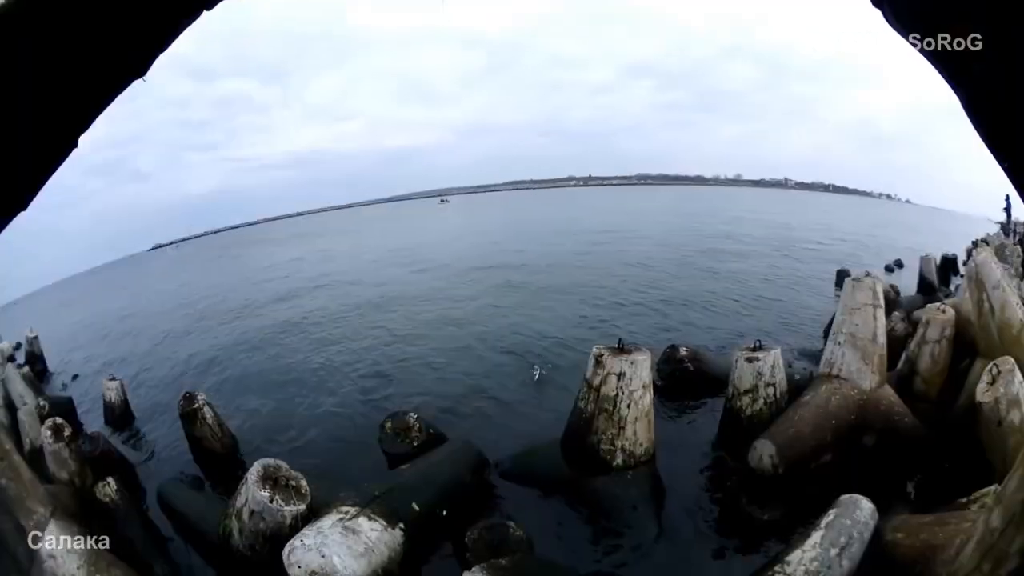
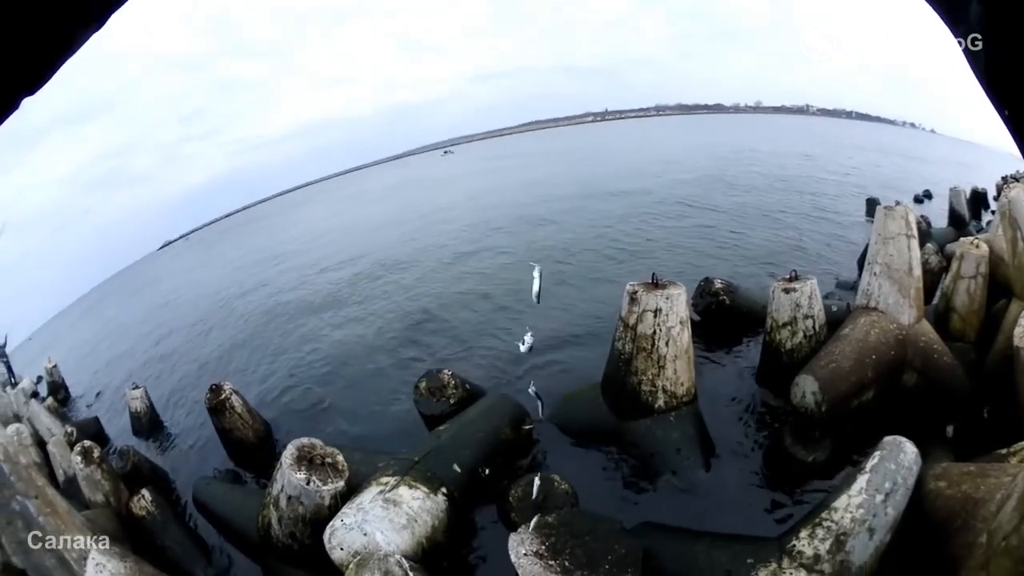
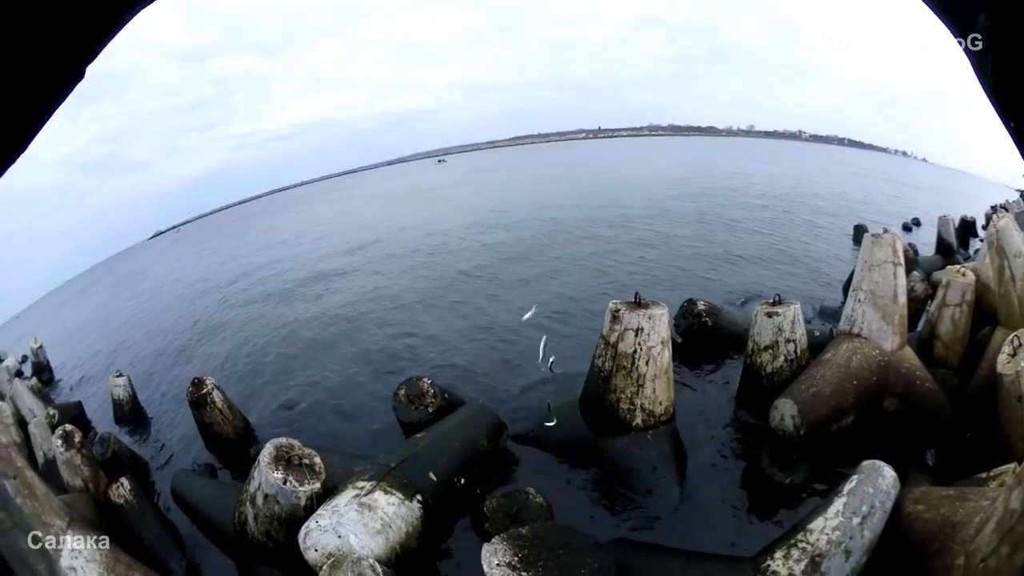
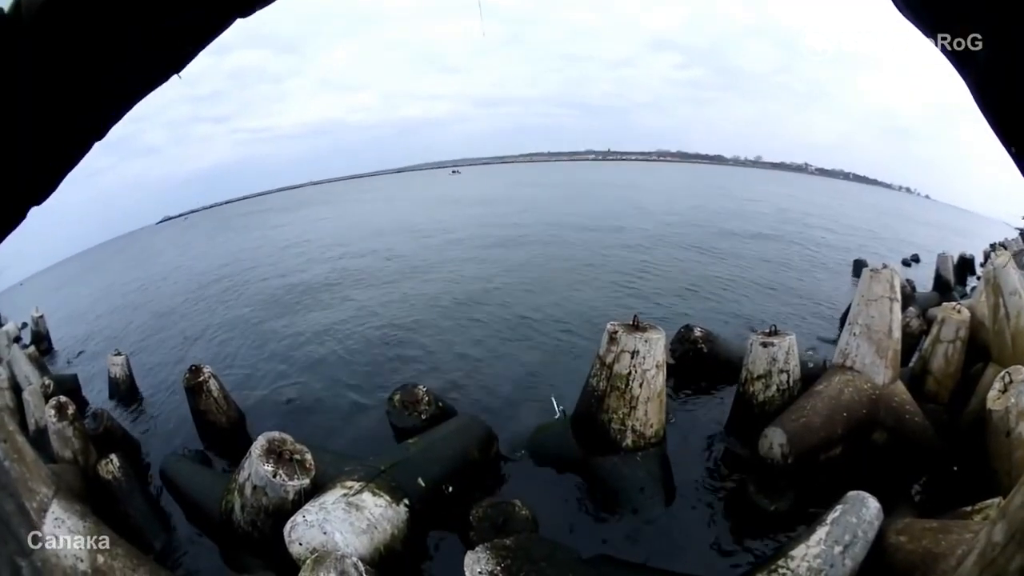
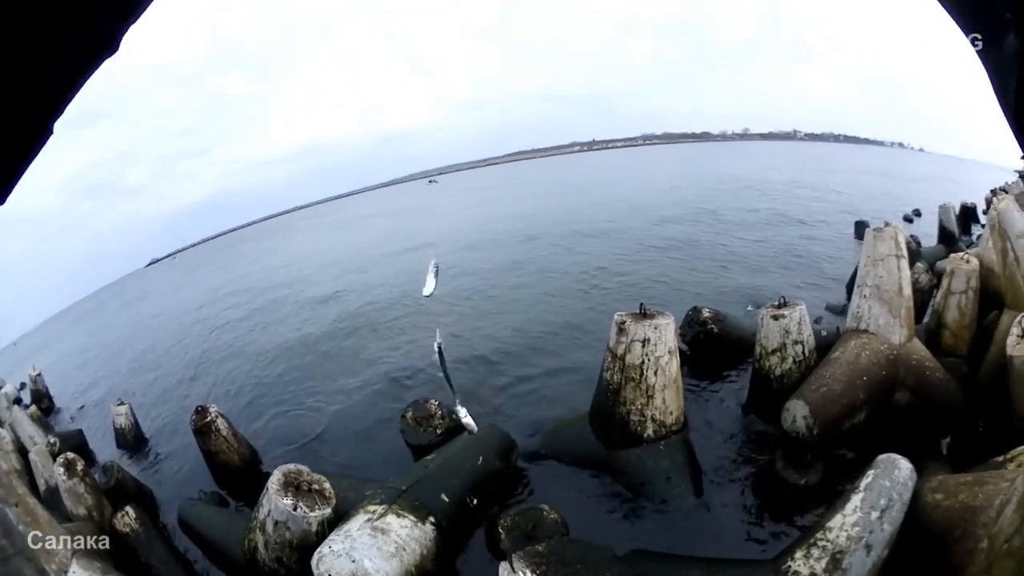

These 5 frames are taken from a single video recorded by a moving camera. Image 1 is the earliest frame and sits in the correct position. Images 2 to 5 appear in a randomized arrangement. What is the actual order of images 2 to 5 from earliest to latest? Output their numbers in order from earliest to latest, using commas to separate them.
4, 3, 2, 5
